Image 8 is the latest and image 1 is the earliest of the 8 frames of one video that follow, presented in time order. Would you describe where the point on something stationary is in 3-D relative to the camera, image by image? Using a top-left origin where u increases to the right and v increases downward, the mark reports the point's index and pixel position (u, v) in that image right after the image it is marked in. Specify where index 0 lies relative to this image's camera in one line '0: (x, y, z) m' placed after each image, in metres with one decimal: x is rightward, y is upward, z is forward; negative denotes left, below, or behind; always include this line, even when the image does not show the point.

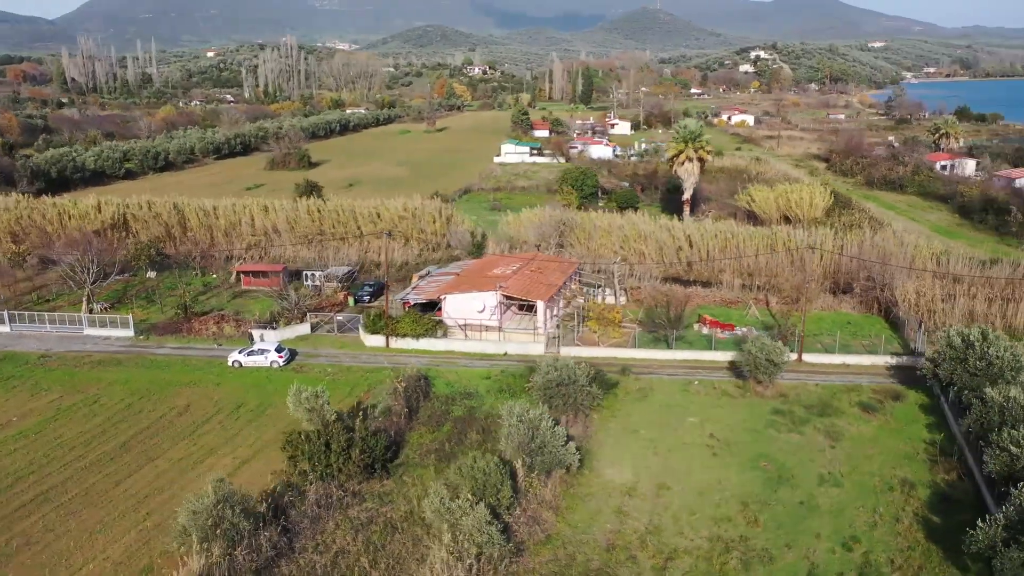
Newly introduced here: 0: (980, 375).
0: (+10.6, -2.0, +18.0) m
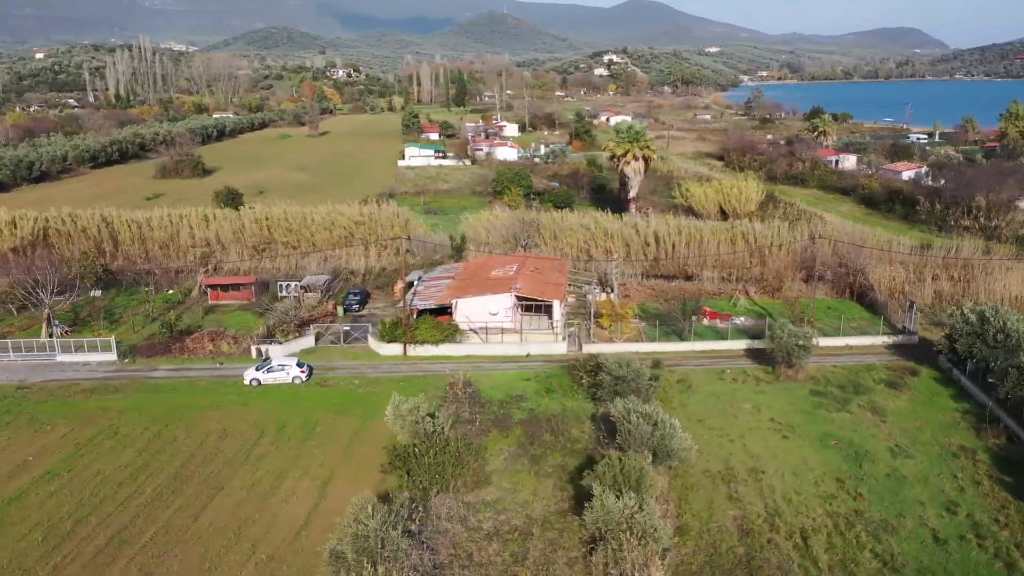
0: (+12.1, -1.5, +19.9) m
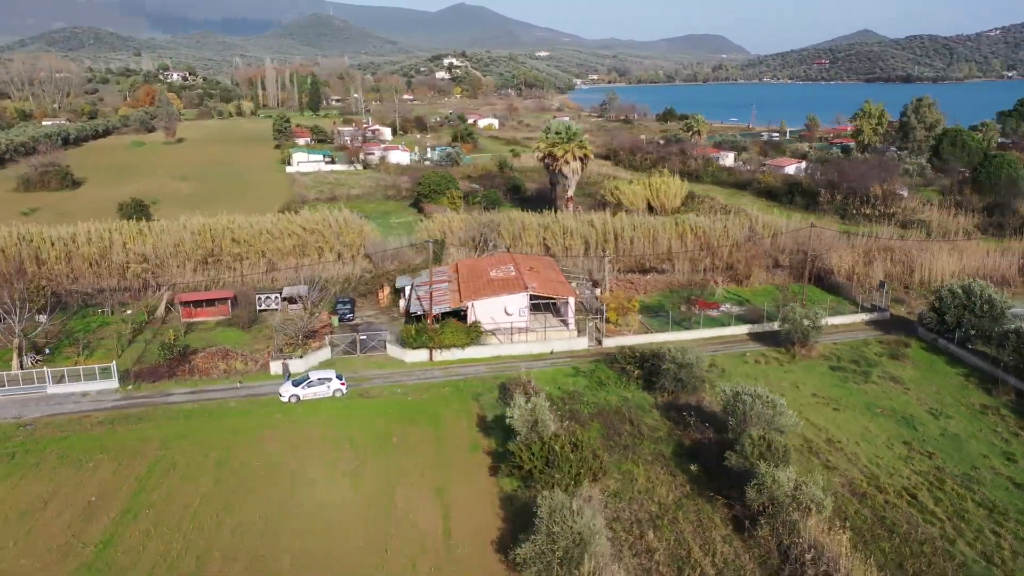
0: (+13.3, -0.8, +22.6) m
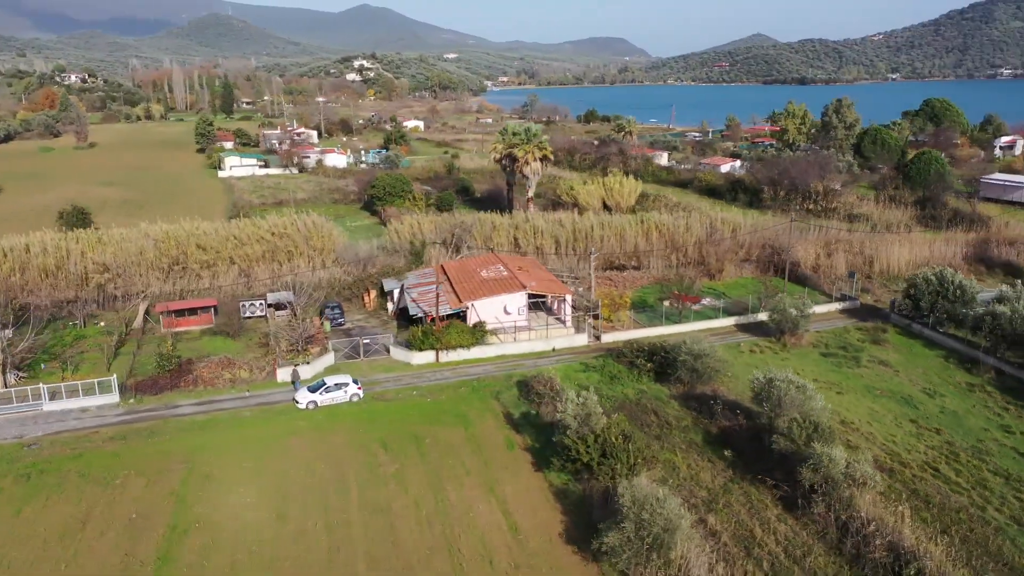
0: (+13.5, -0.4, +24.3) m
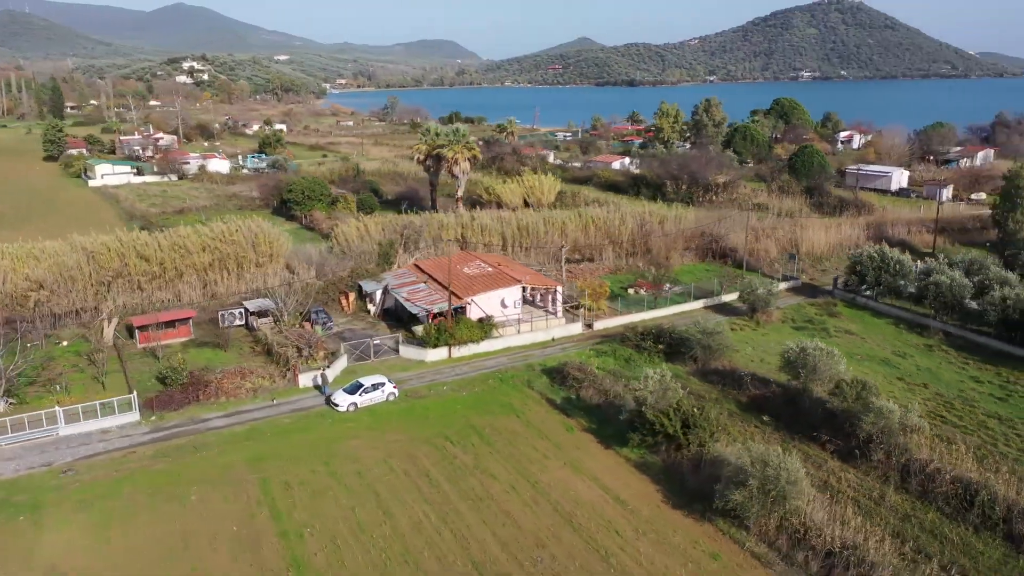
0: (+13.3, +0.4, +27.7) m
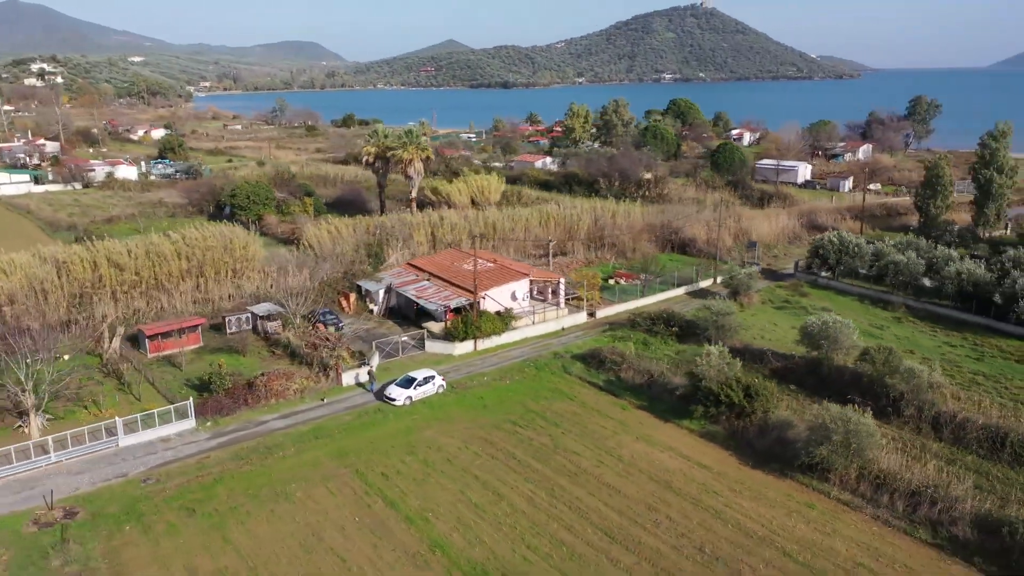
0: (+13.1, +1.2, +30.7) m
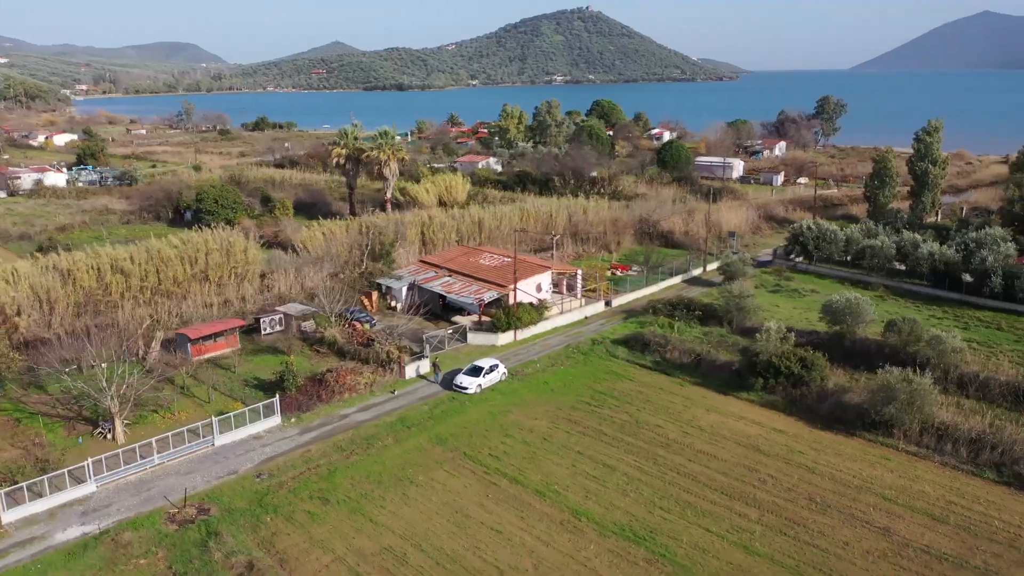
0: (+13.3, +1.9, +33.5) m
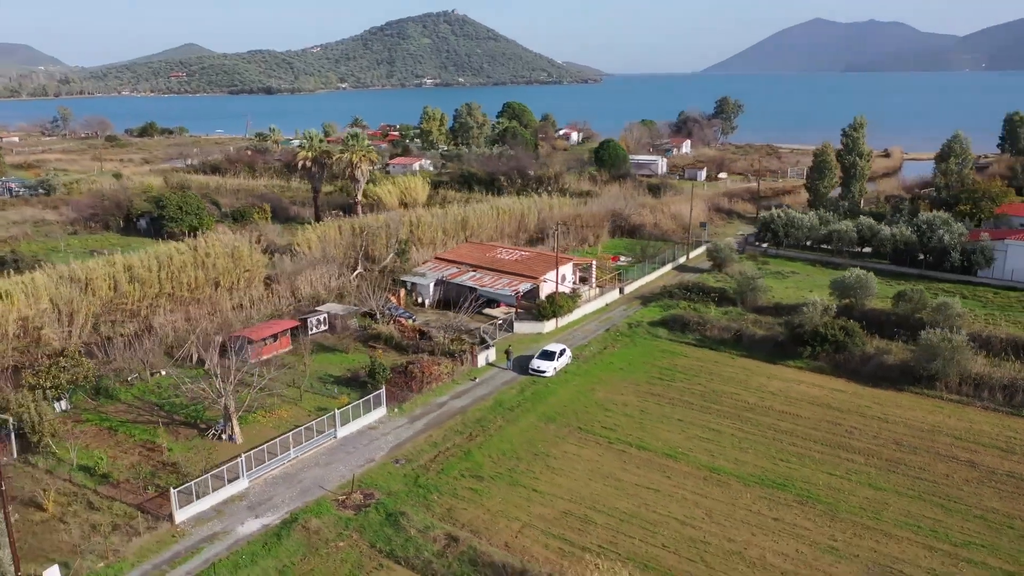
0: (+13.2, +2.7, +37.0) m
